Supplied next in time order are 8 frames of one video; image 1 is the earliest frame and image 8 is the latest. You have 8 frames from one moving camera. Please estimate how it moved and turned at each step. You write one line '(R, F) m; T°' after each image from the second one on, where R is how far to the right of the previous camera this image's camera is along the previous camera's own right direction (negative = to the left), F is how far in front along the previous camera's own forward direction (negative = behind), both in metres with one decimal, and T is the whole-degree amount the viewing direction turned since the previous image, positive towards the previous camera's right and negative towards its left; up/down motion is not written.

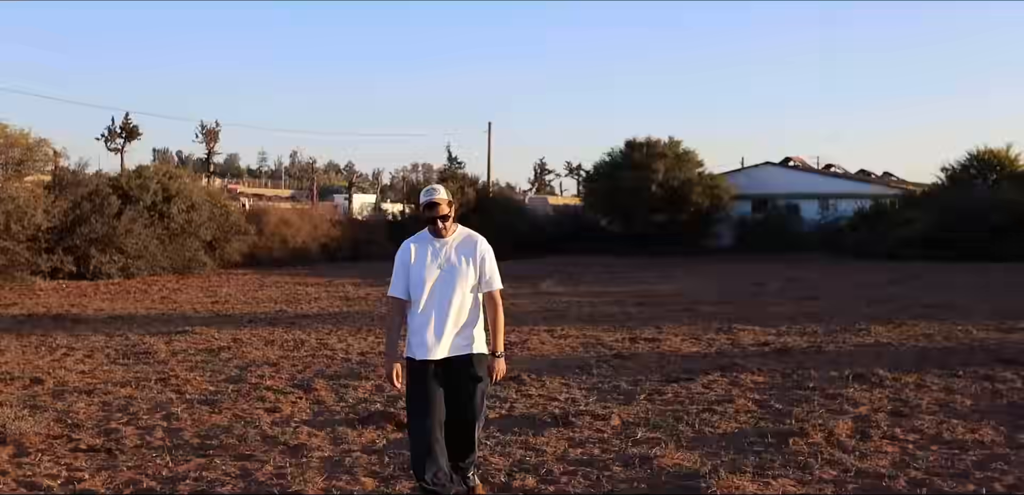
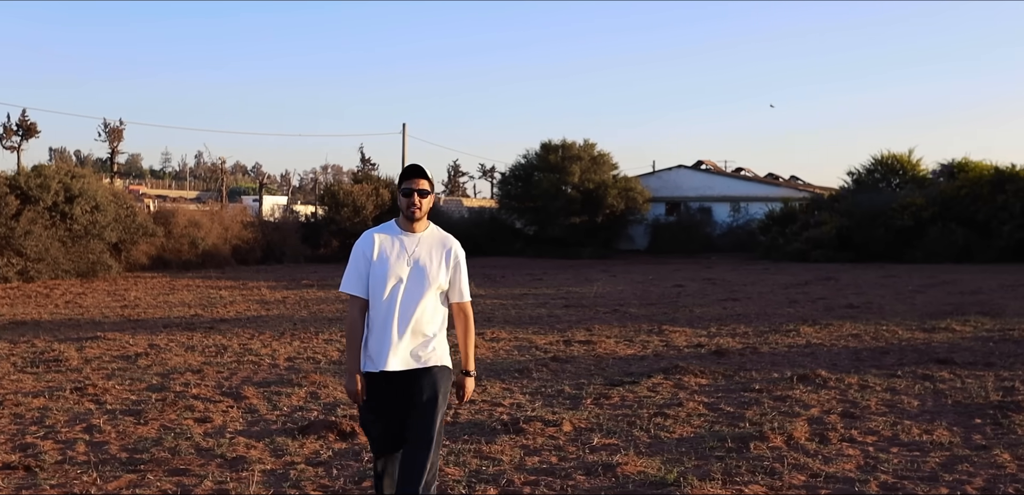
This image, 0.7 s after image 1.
(-0.2, +0.2) m; +5°
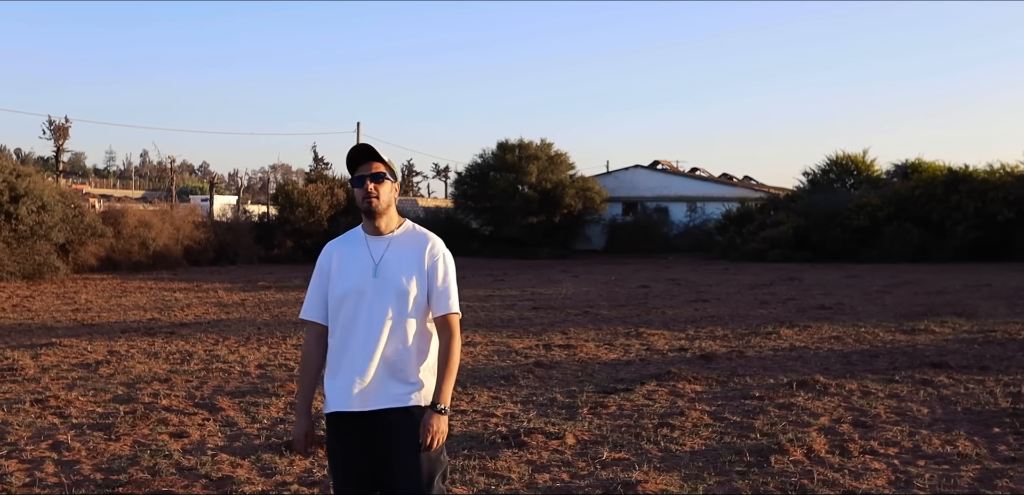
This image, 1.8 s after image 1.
(-0.3, +0.3) m; +3°
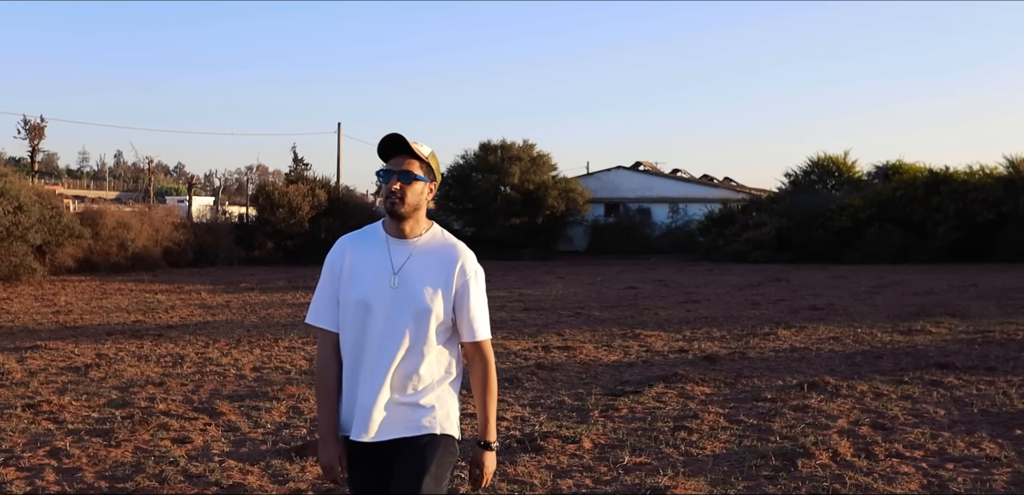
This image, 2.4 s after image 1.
(-0.2, +0.1) m; +1°
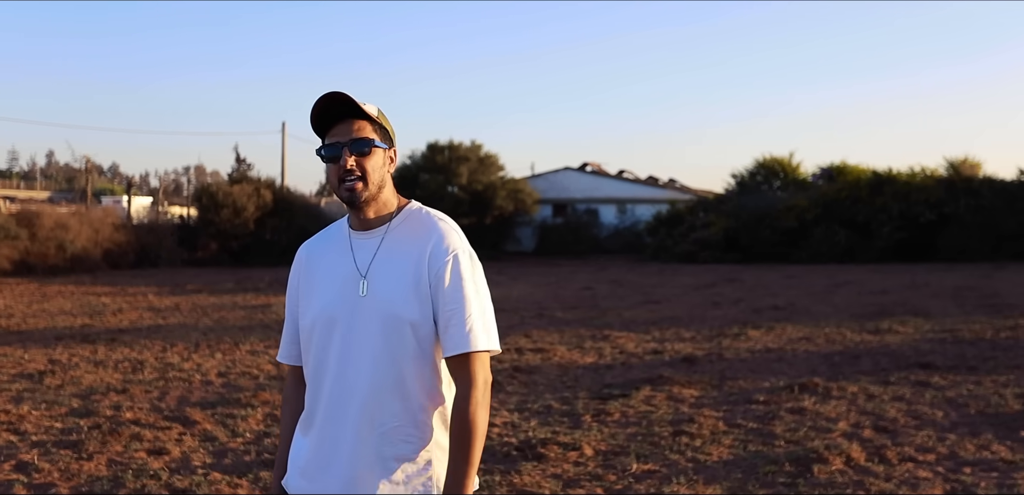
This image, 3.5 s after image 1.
(-0.3, +0.2) m; +3°
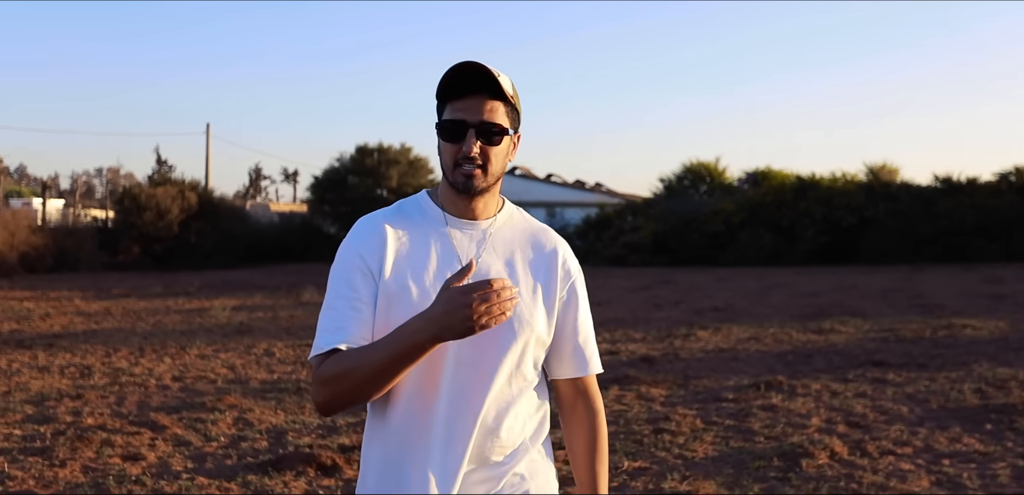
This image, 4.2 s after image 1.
(-0.4, 0.0) m; +4°
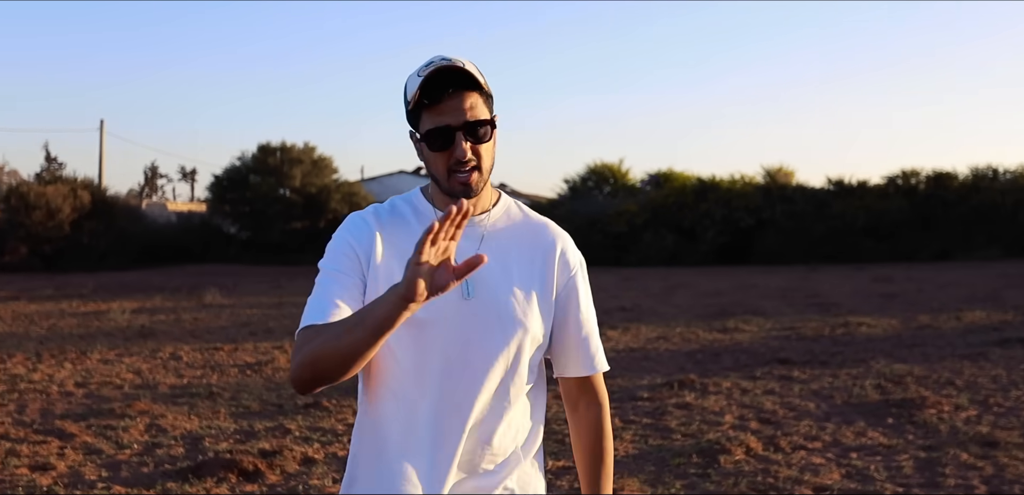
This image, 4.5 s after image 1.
(-0.1, 0.0) m; +5°
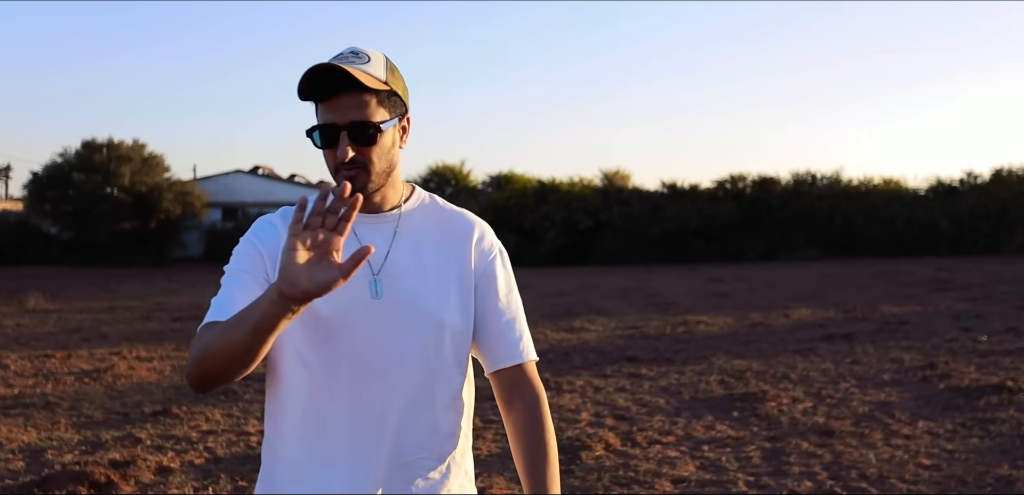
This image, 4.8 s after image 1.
(-0.1, 0.0) m; +9°
